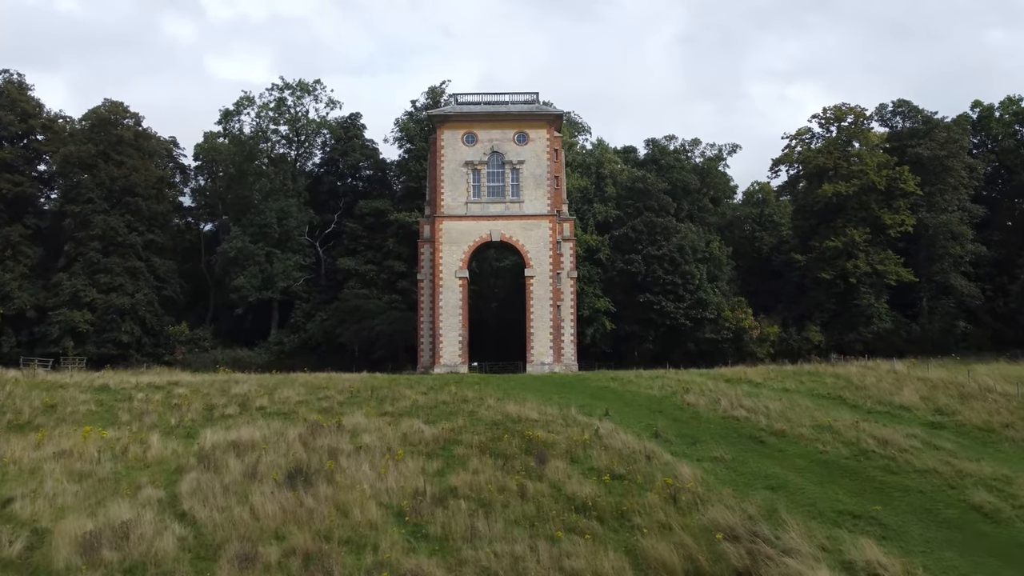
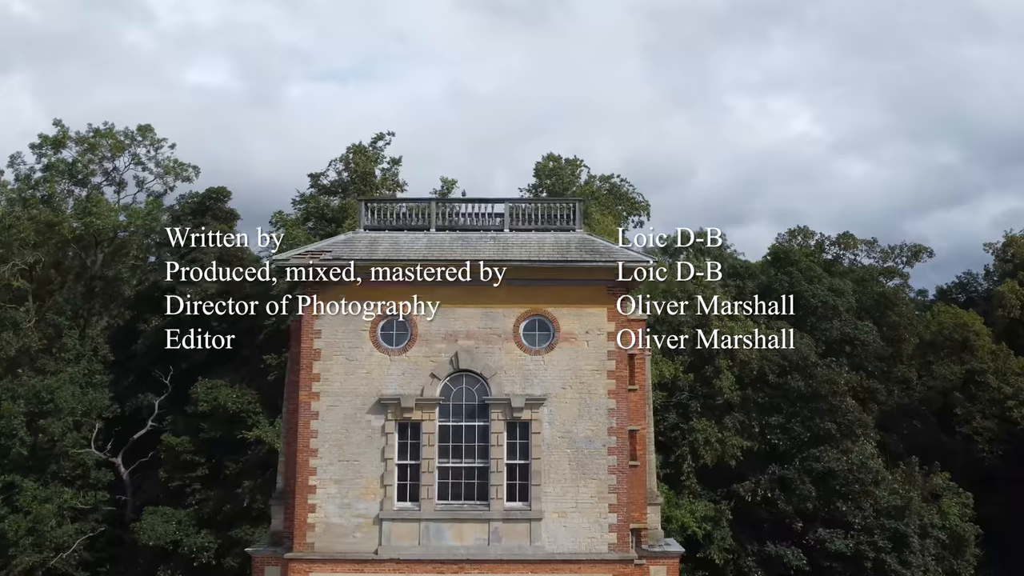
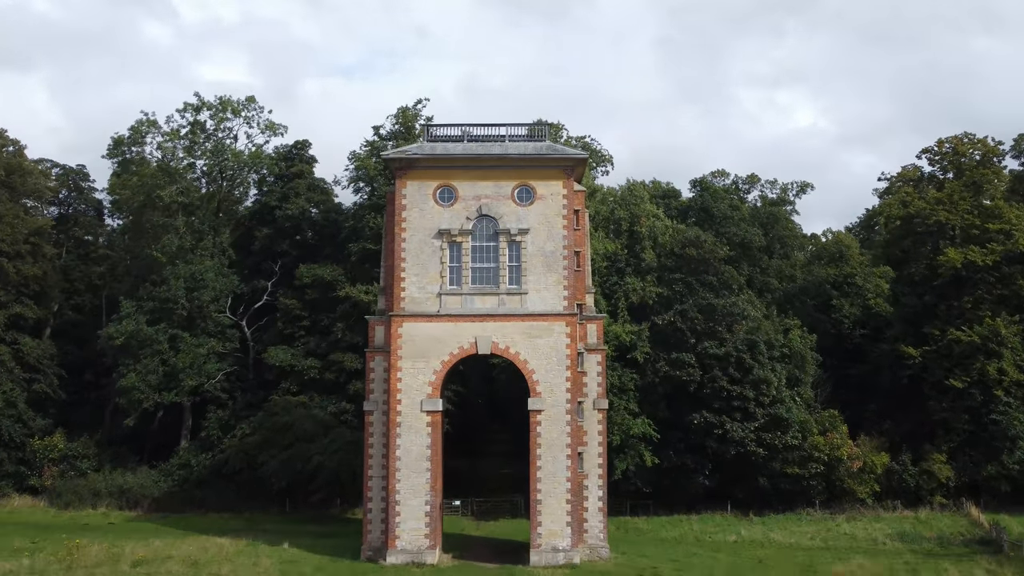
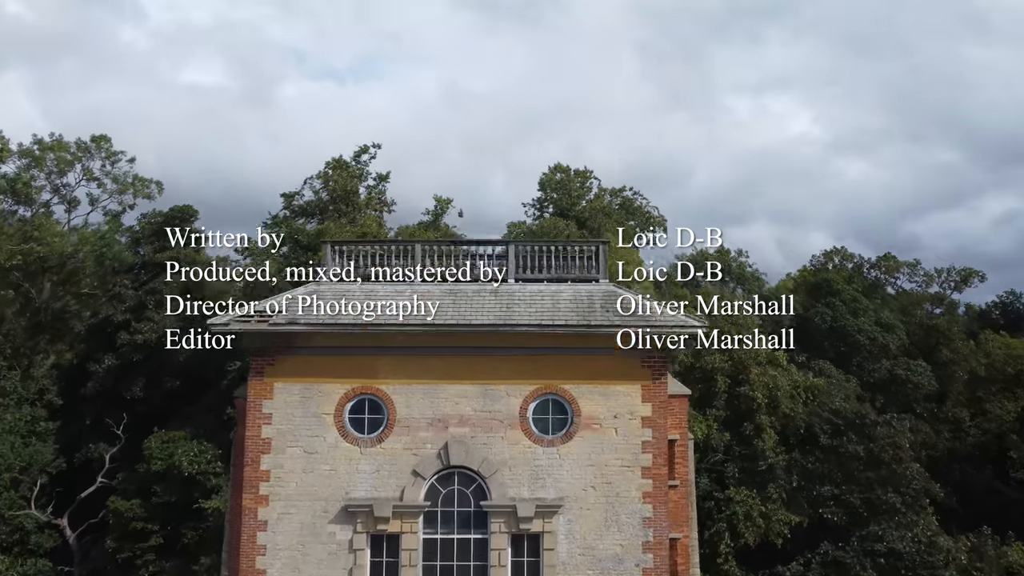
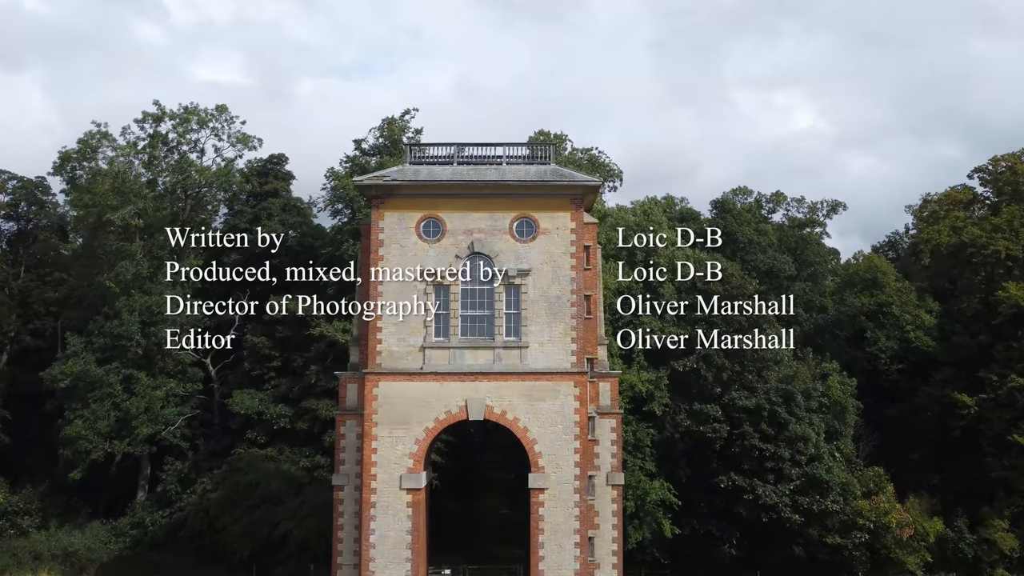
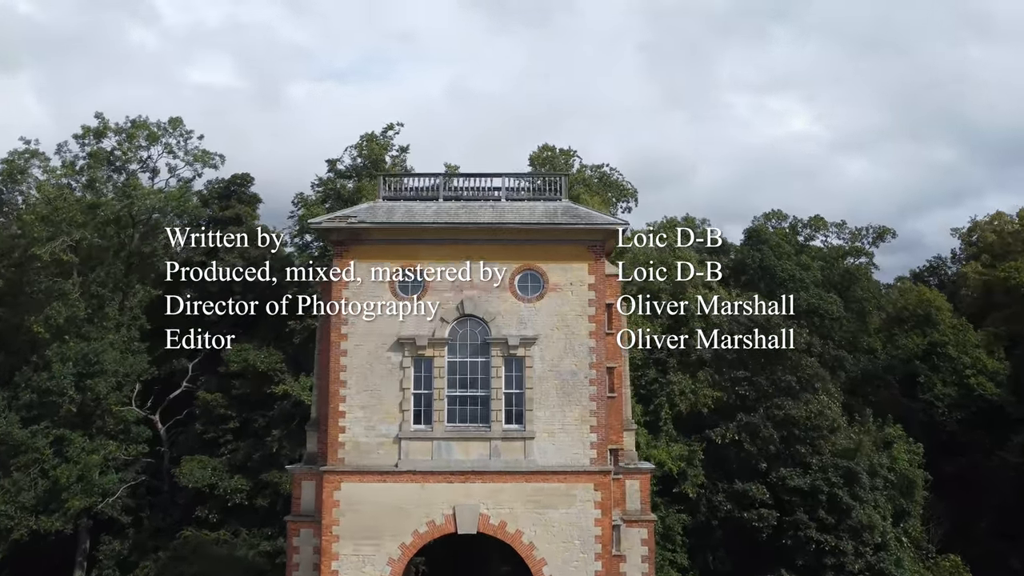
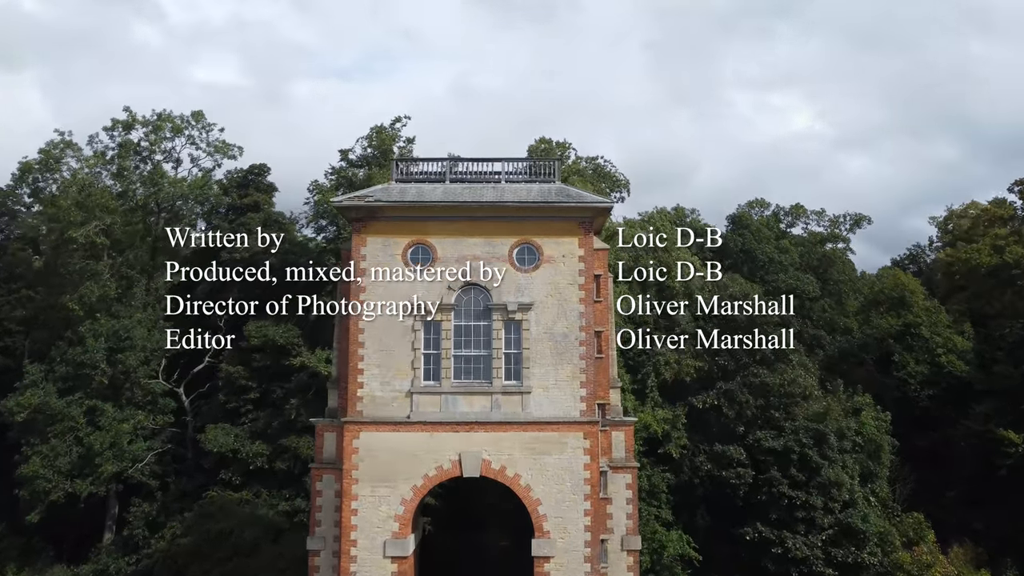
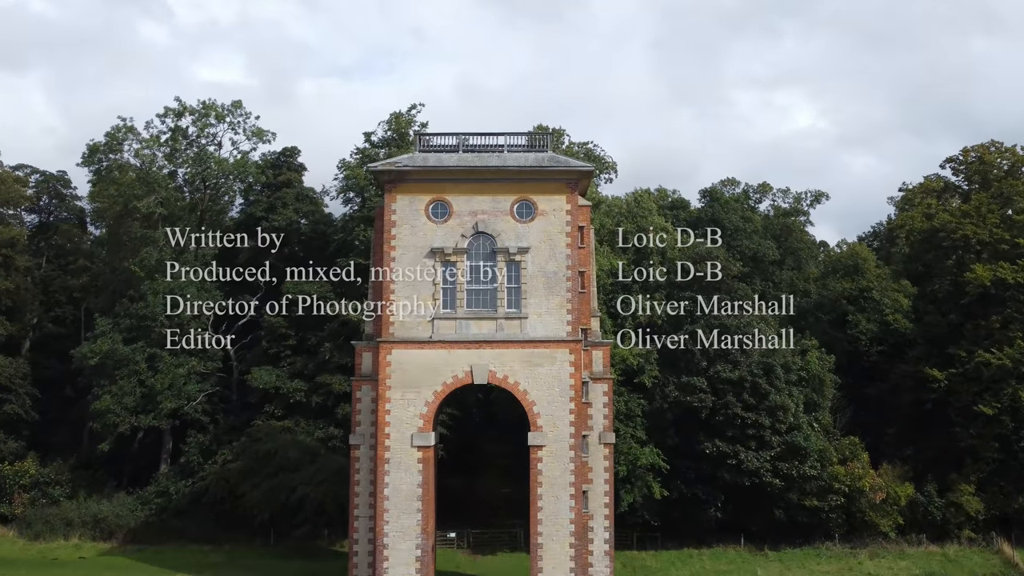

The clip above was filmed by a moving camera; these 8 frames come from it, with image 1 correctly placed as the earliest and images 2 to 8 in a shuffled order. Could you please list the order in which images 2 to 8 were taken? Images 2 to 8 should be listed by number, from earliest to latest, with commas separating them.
3, 8, 5, 7, 6, 2, 4
